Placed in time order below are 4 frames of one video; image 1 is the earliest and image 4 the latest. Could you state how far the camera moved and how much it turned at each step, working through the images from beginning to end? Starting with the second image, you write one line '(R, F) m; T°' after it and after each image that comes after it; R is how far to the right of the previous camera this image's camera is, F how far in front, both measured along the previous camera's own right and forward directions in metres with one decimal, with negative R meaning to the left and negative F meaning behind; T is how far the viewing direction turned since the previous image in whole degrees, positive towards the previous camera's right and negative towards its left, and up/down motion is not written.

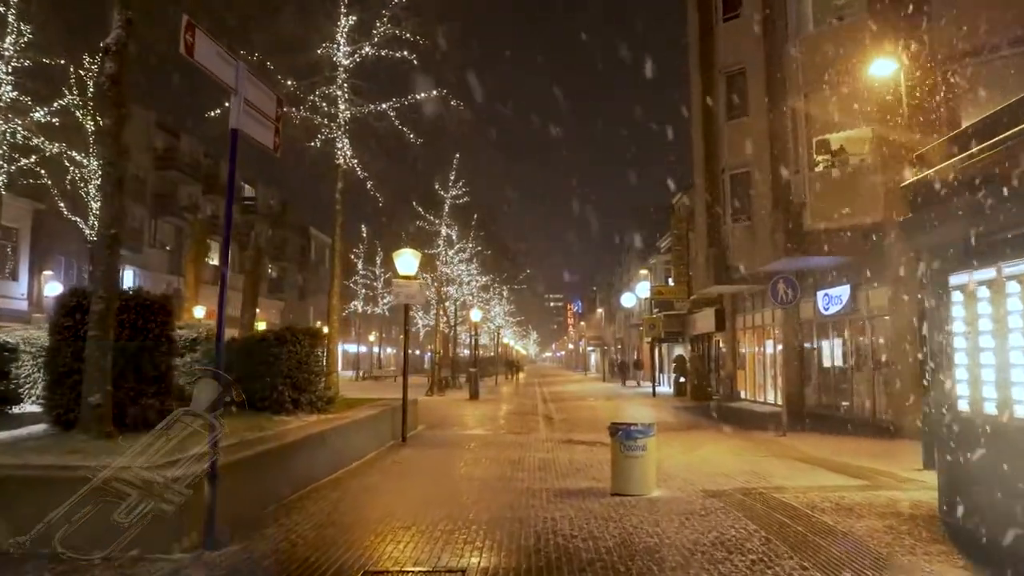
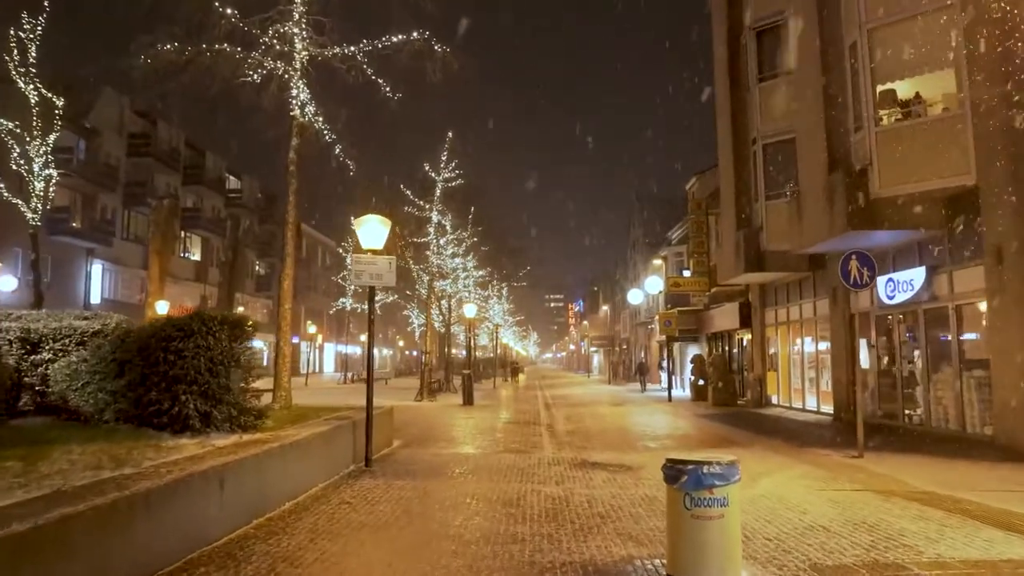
(0.0, +3.7) m; 0°
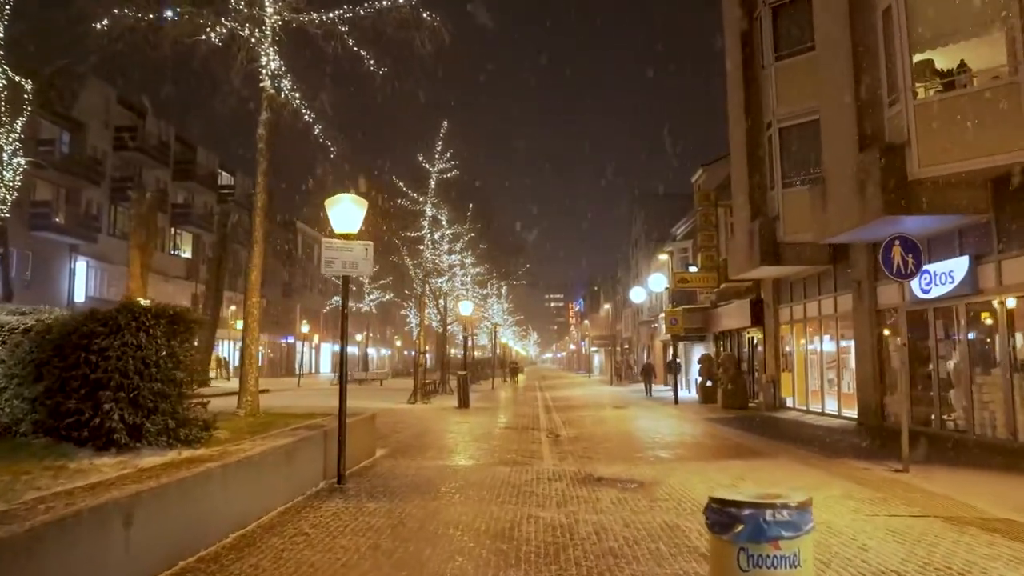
(+0.1, +1.6) m; 0°
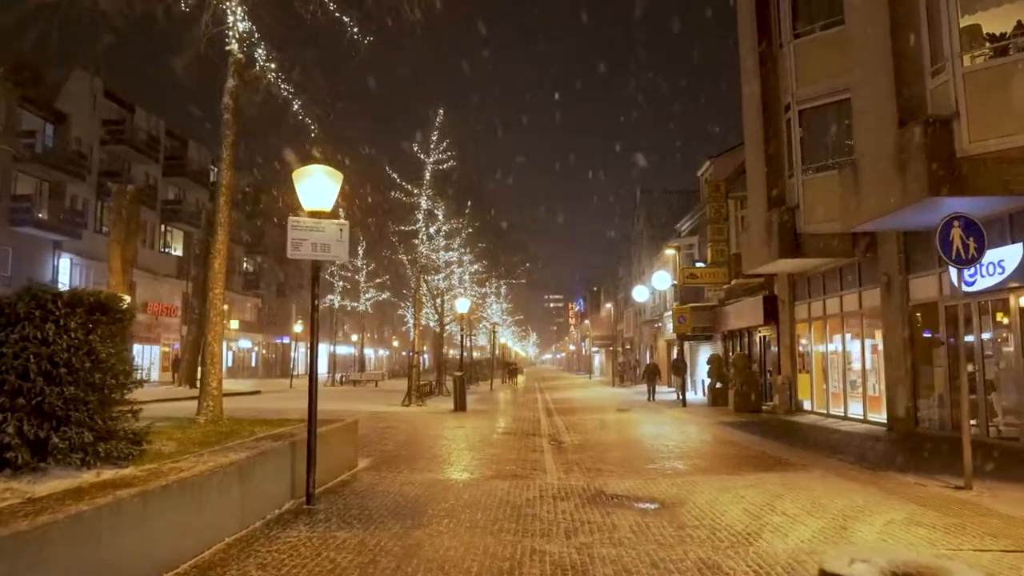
(0.0, +1.6) m; 0°
